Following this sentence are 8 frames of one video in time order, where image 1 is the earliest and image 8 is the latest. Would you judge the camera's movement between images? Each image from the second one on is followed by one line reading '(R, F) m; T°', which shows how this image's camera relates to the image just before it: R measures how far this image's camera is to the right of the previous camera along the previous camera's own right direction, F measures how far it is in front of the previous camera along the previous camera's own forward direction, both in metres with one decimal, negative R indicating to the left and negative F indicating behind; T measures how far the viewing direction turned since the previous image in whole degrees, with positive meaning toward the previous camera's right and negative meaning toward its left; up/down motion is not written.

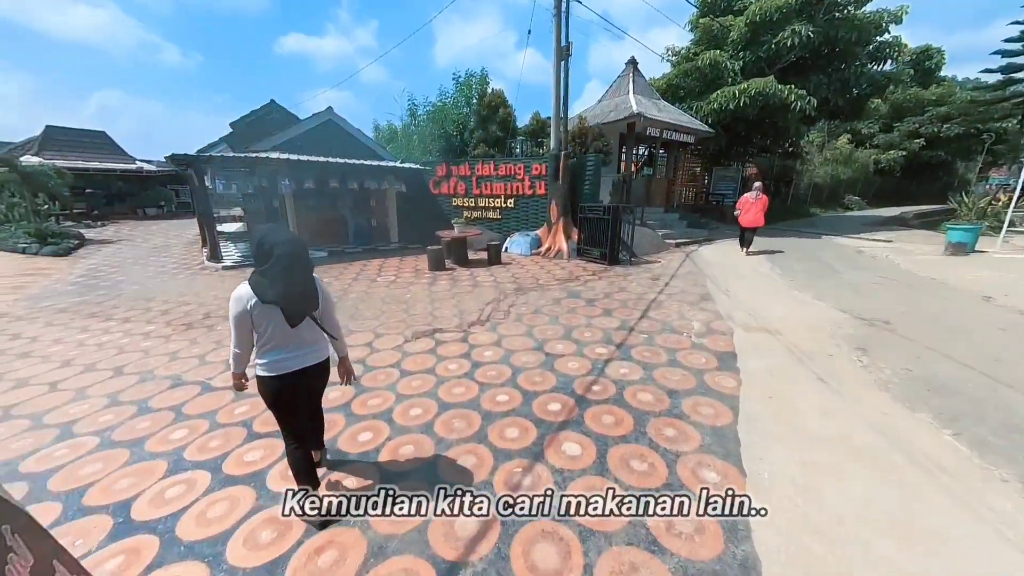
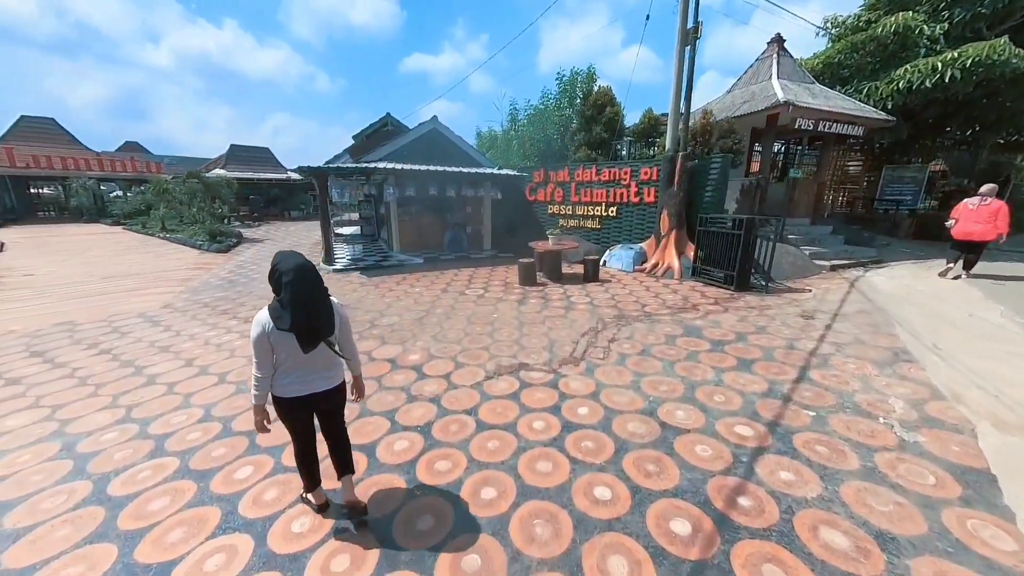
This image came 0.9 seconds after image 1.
(-0.1, +0.7) m; -14°
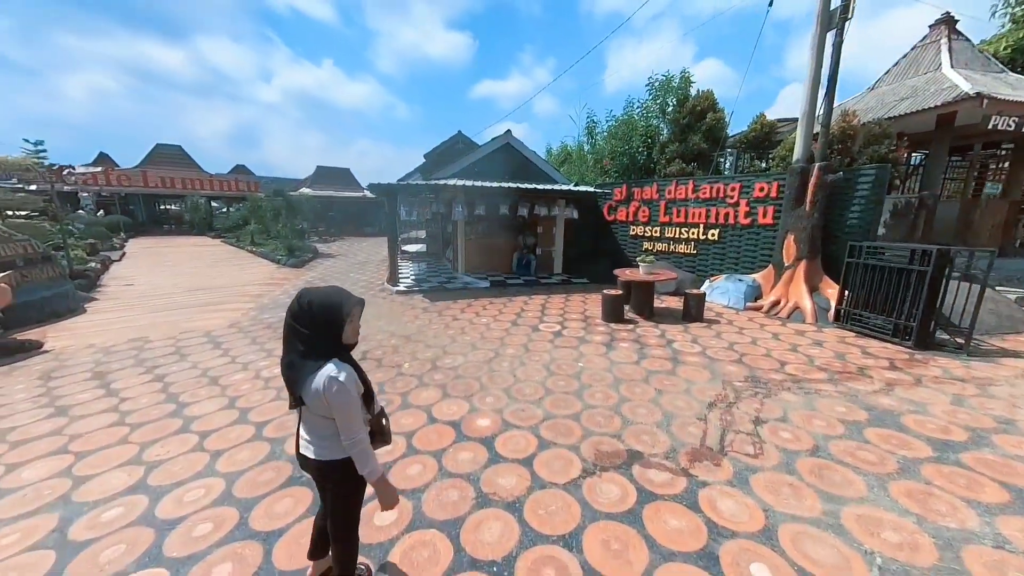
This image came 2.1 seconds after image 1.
(-0.4, +0.9) m; -9°
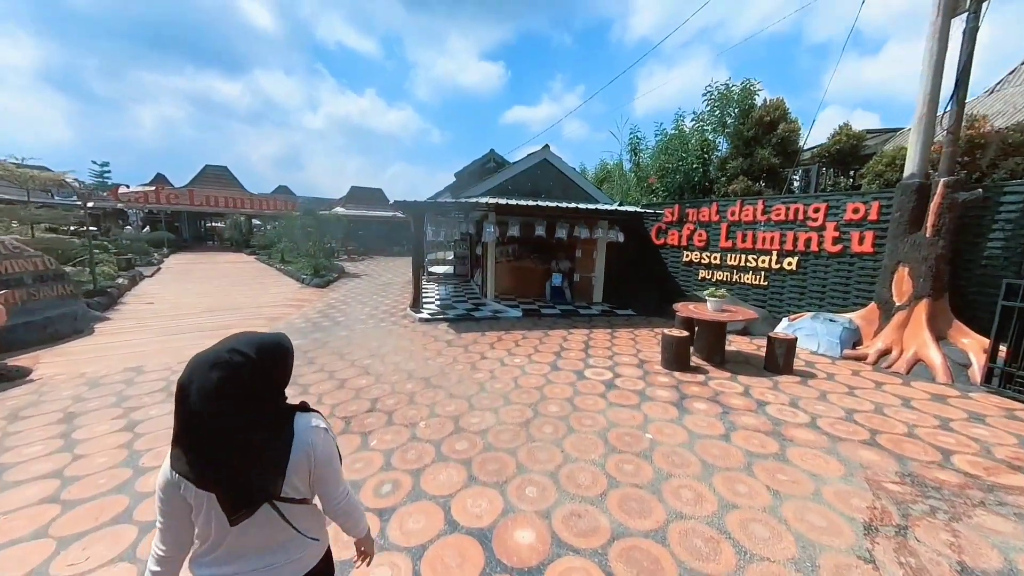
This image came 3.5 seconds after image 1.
(-0.2, +0.9) m; -4°
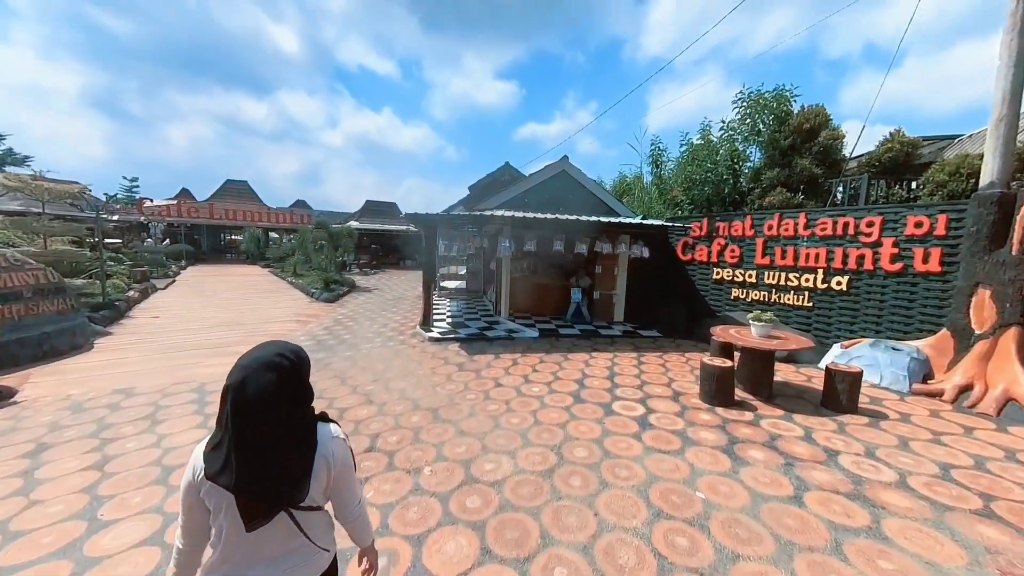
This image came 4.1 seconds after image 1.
(-0.1, +0.5) m; -2°
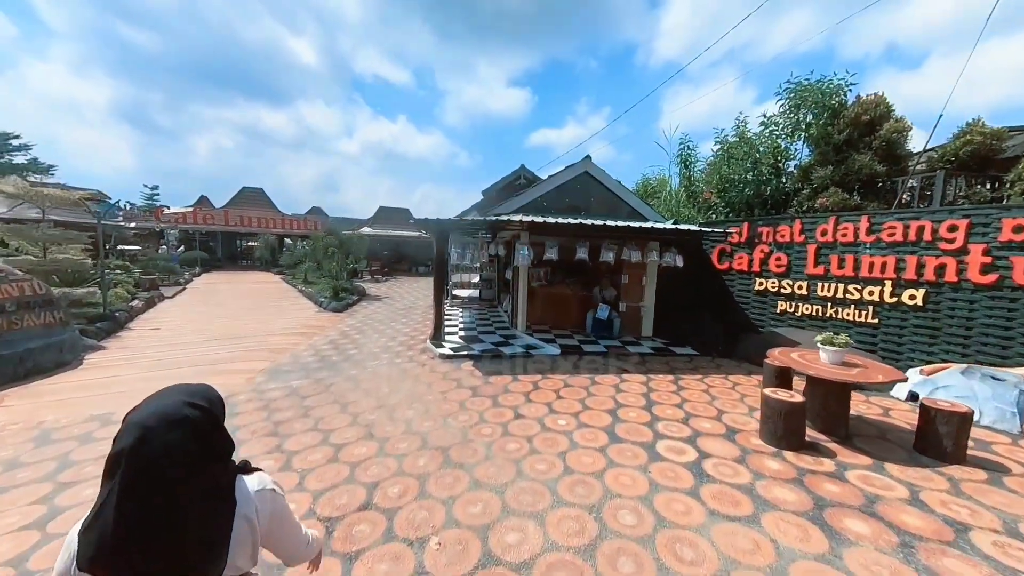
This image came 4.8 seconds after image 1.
(-0.1, +0.6) m; -2°
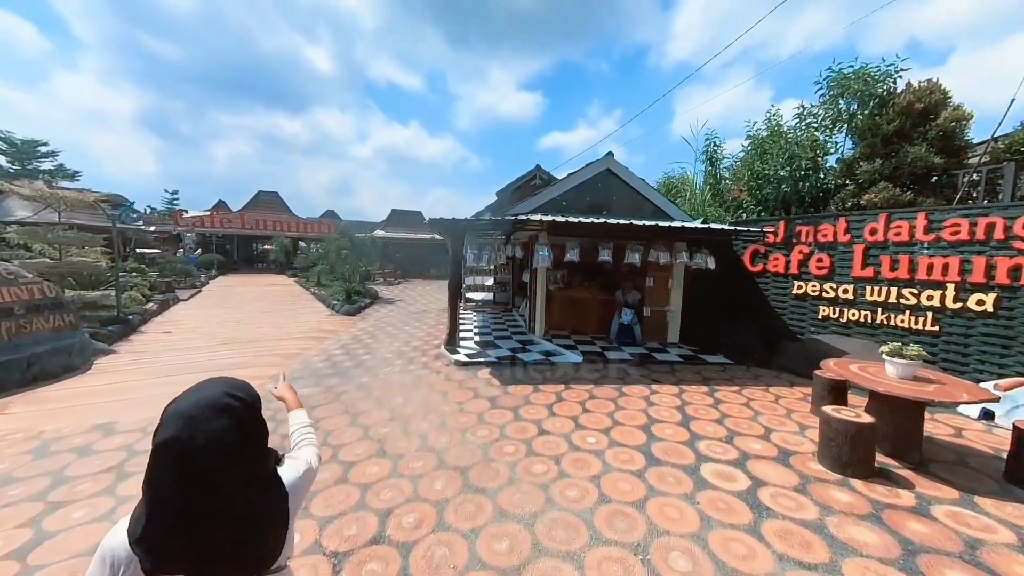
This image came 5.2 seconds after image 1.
(-0.1, +0.3) m; -2°
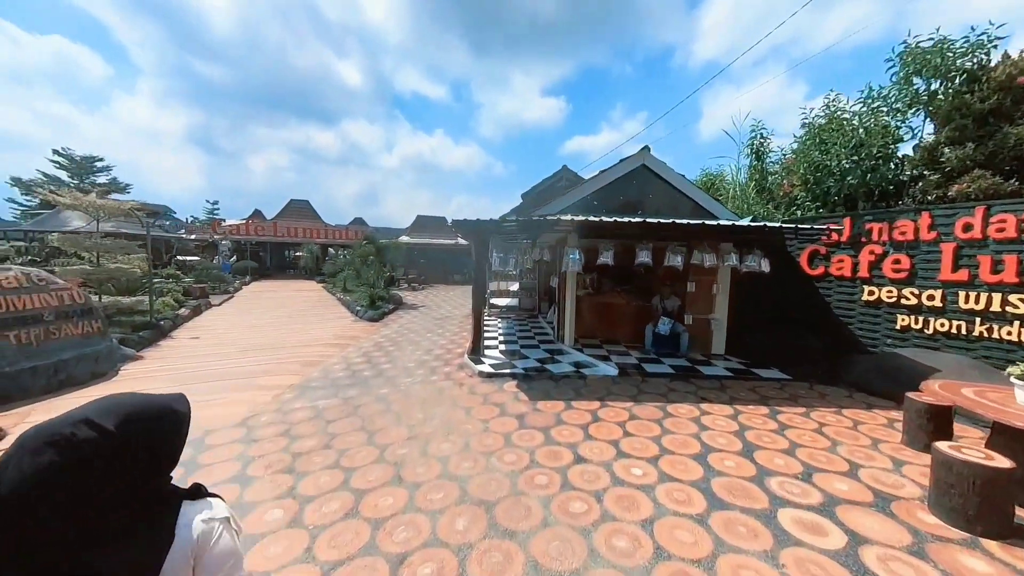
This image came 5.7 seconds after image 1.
(-0.1, +0.4) m; -4°
